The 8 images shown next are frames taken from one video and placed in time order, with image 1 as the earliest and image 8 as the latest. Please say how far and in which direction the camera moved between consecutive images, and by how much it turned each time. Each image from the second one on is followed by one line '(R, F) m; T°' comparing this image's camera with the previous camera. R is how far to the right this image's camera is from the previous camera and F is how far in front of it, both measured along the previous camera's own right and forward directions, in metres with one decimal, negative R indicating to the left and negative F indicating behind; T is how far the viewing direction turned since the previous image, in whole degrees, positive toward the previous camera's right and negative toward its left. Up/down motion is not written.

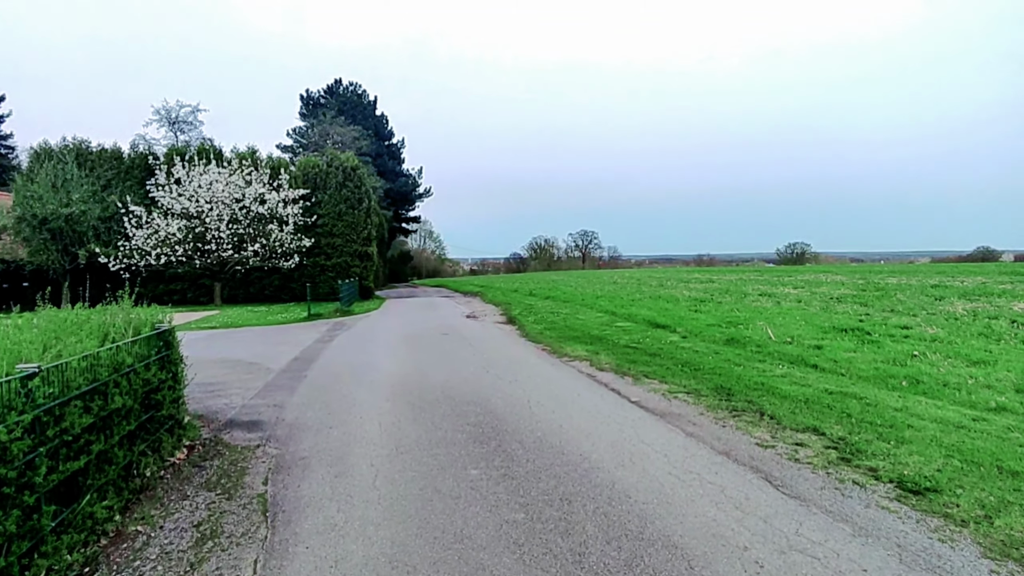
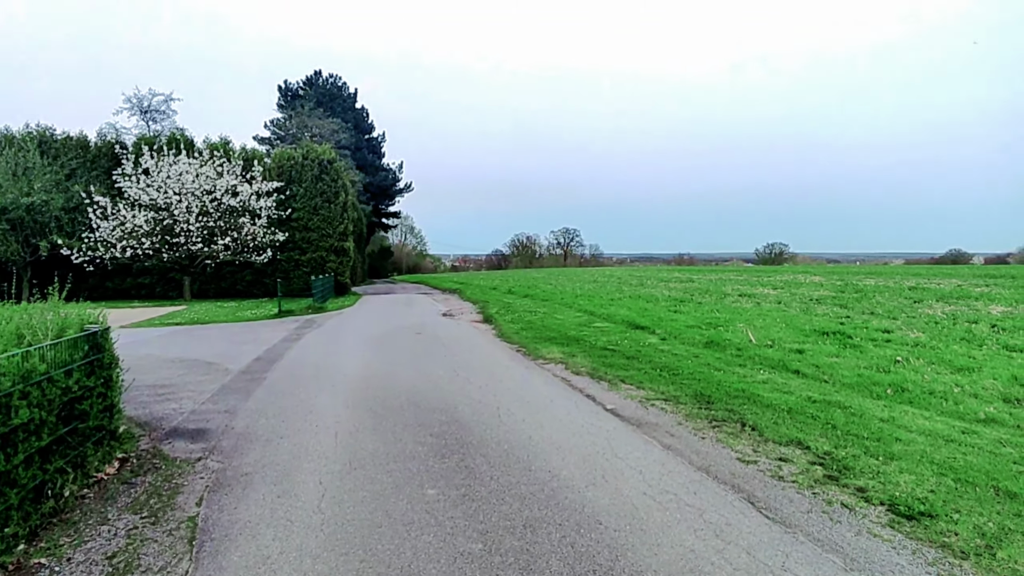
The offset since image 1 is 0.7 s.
(+0.1, +0.4) m; +2°
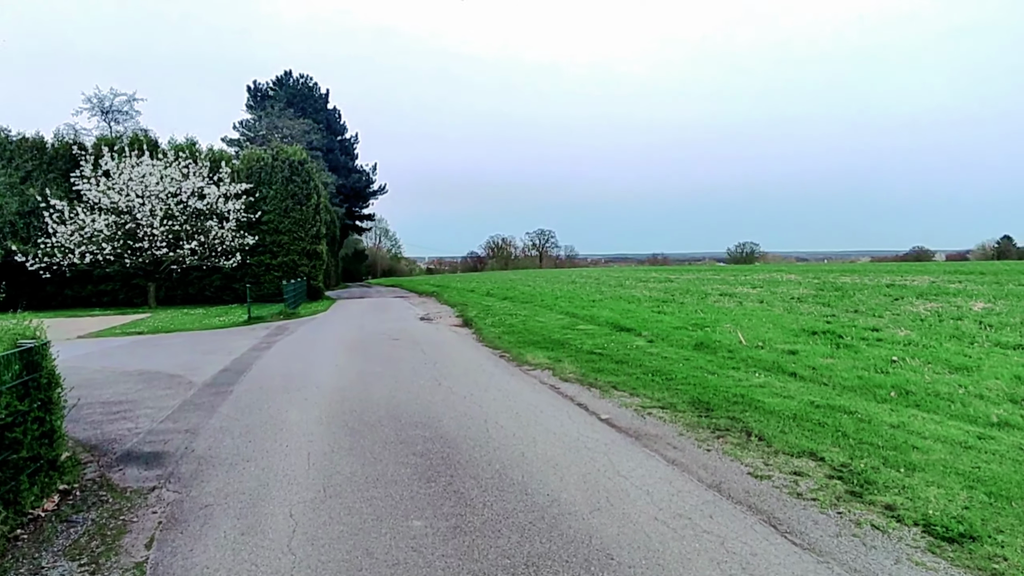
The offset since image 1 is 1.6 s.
(-0.1, +0.5) m; +2°
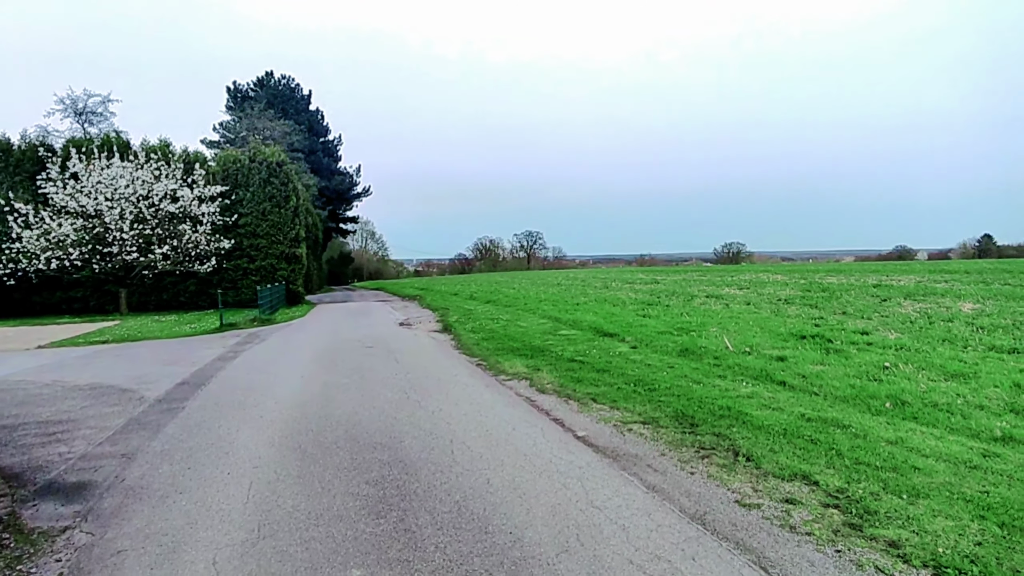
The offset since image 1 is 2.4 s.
(+0.2, +0.5) m; +1°
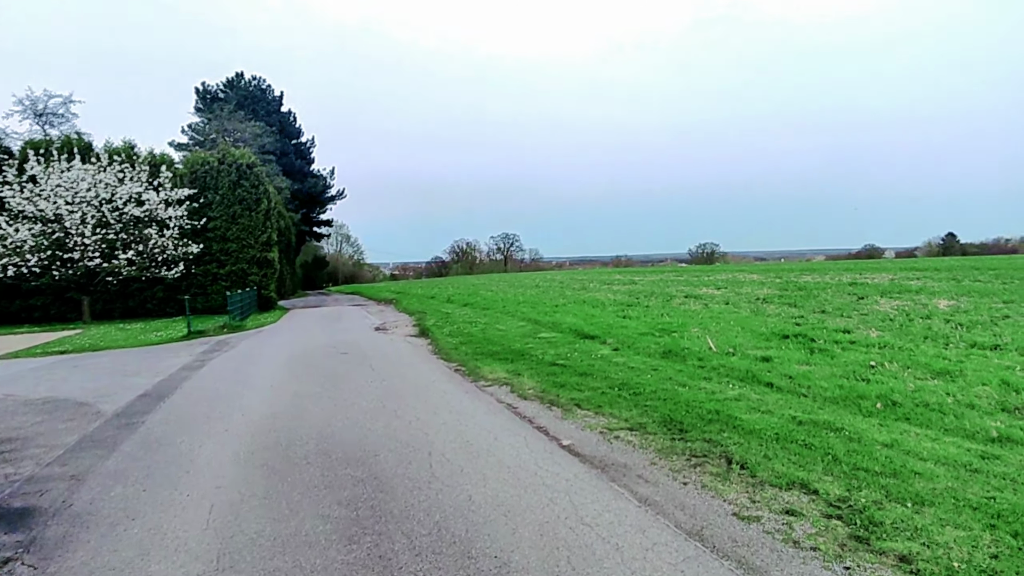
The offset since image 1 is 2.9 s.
(0.0, +0.3) m; +2°
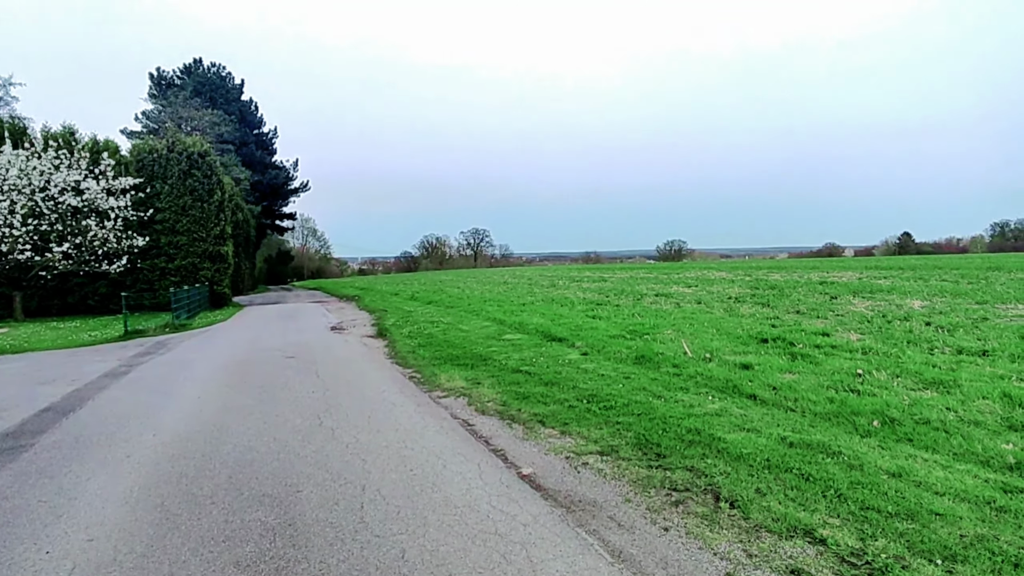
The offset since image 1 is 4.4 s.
(+0.1, +0.9) m; +3°
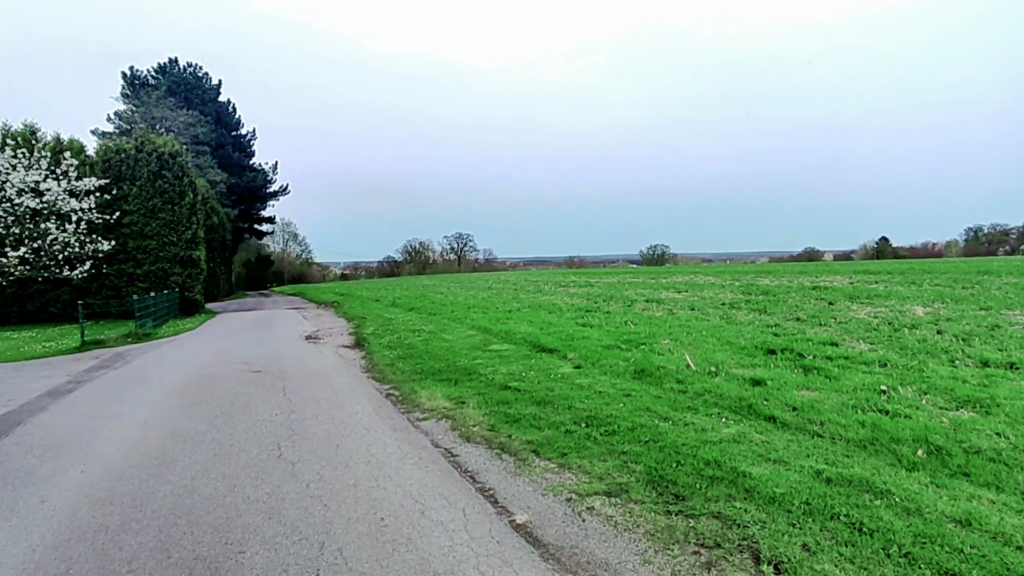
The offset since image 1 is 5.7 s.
(0.0, +0.8) m; +1°
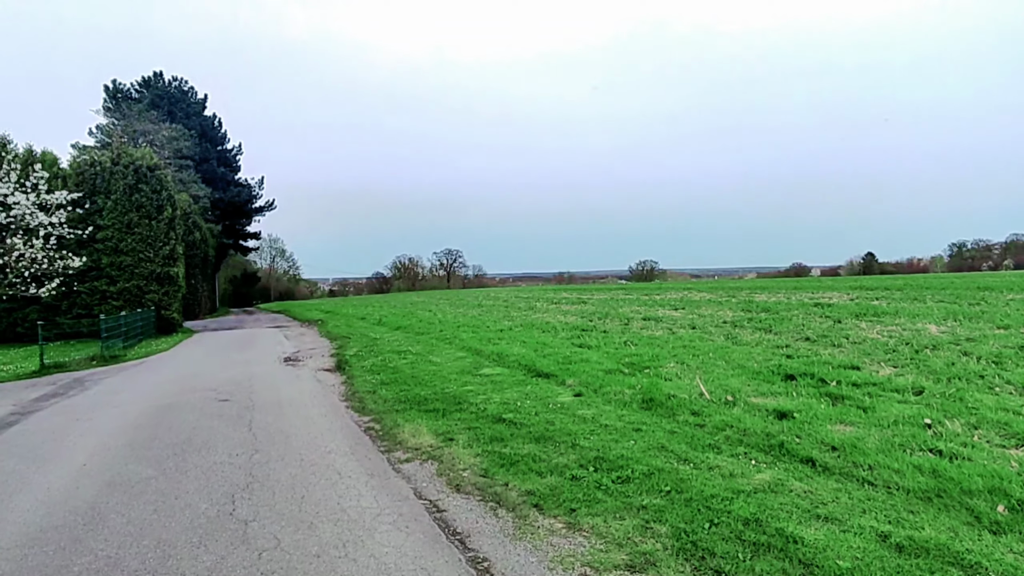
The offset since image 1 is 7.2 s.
(-0.1, +0.9) m; +1°
